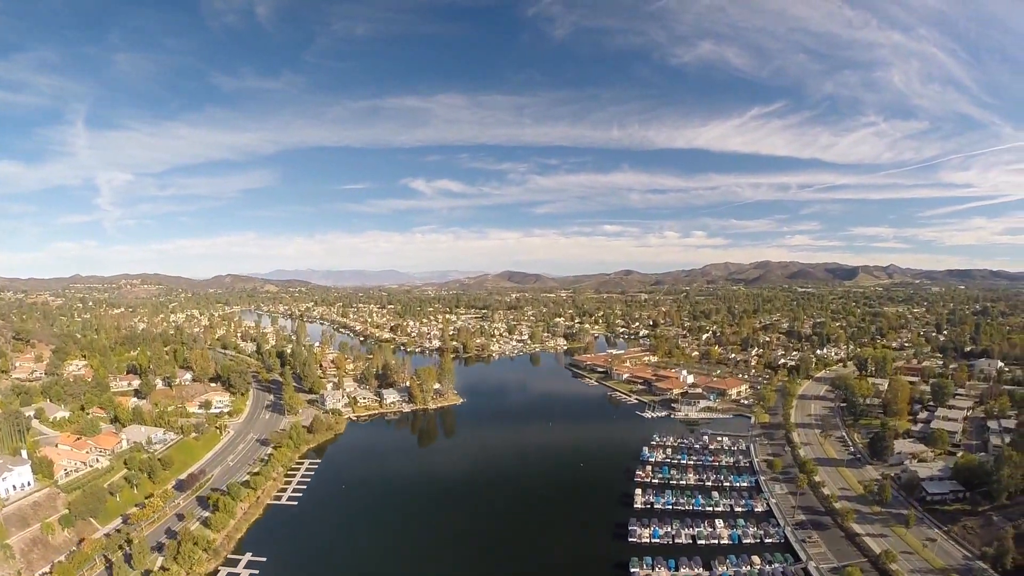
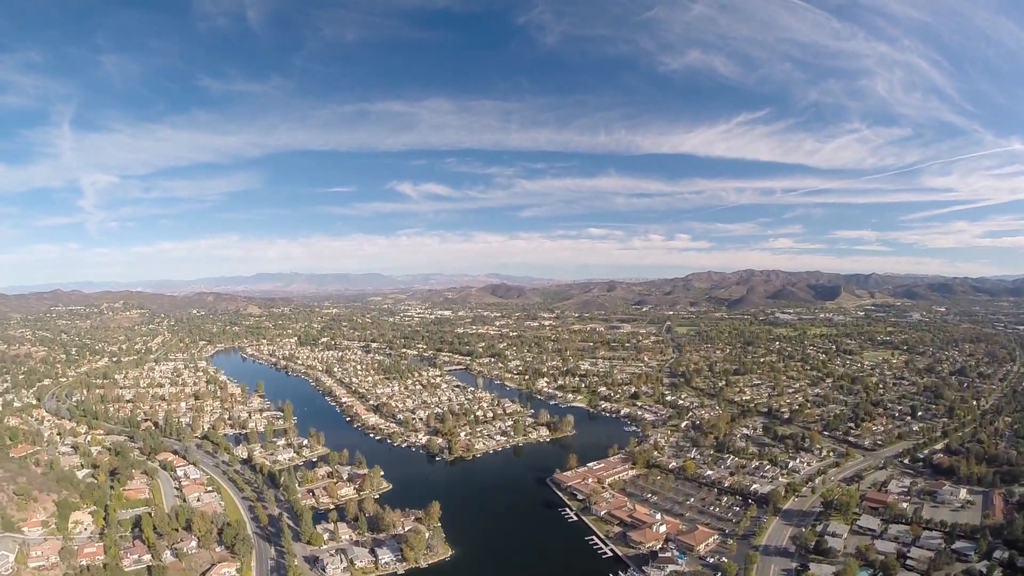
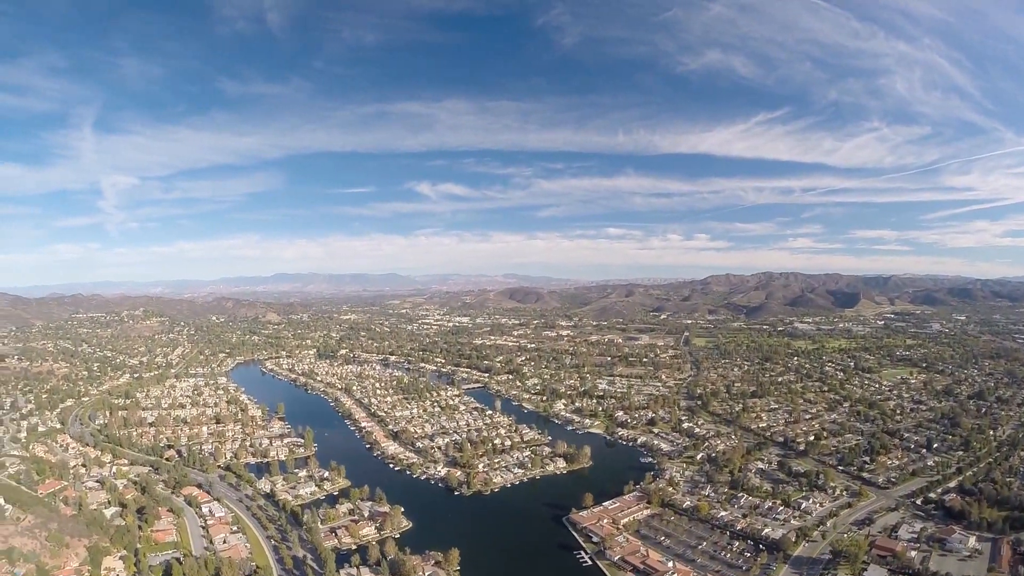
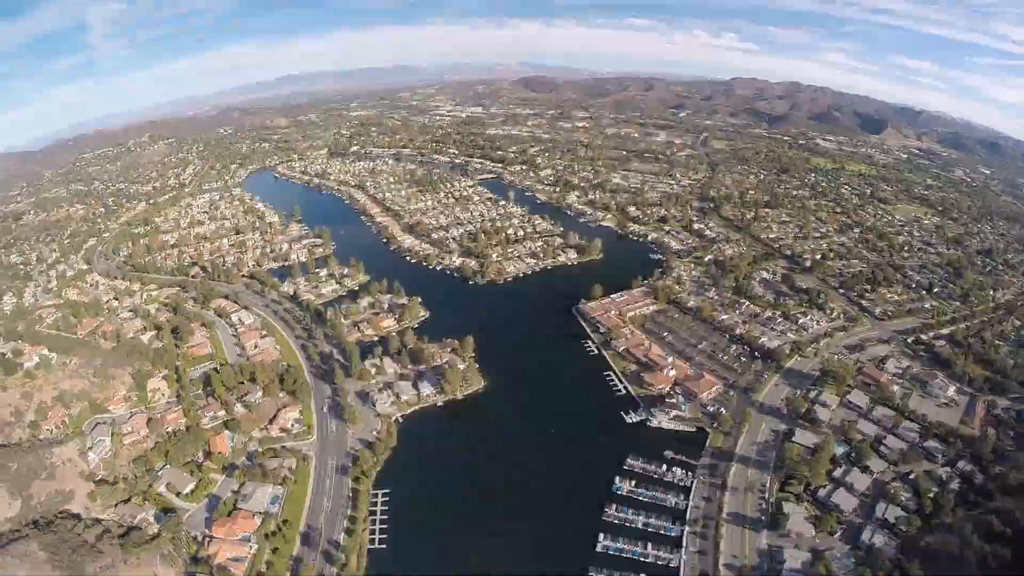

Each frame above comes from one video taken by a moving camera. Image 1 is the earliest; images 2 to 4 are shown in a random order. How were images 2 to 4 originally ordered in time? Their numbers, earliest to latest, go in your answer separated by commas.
2, 3, 4
